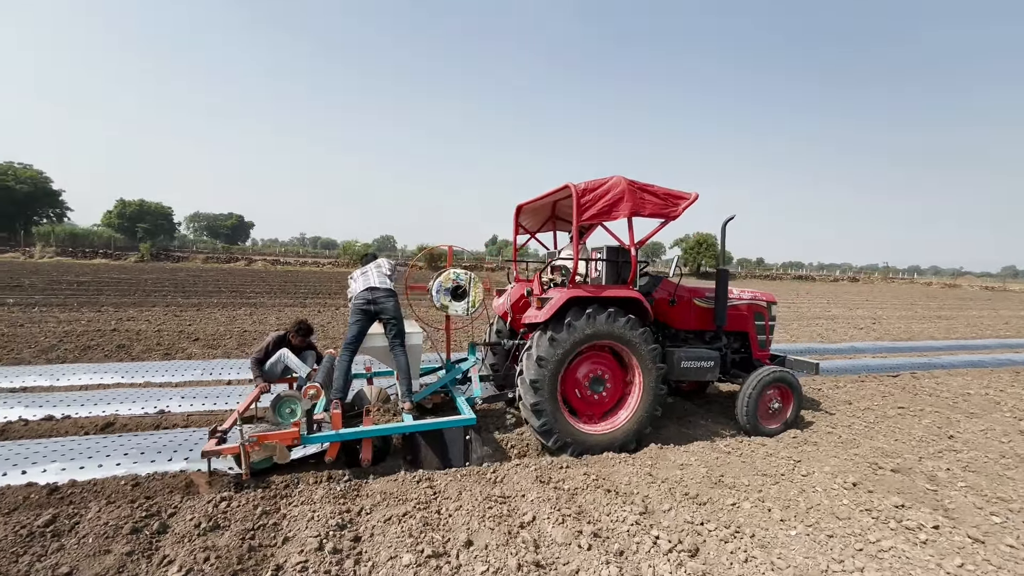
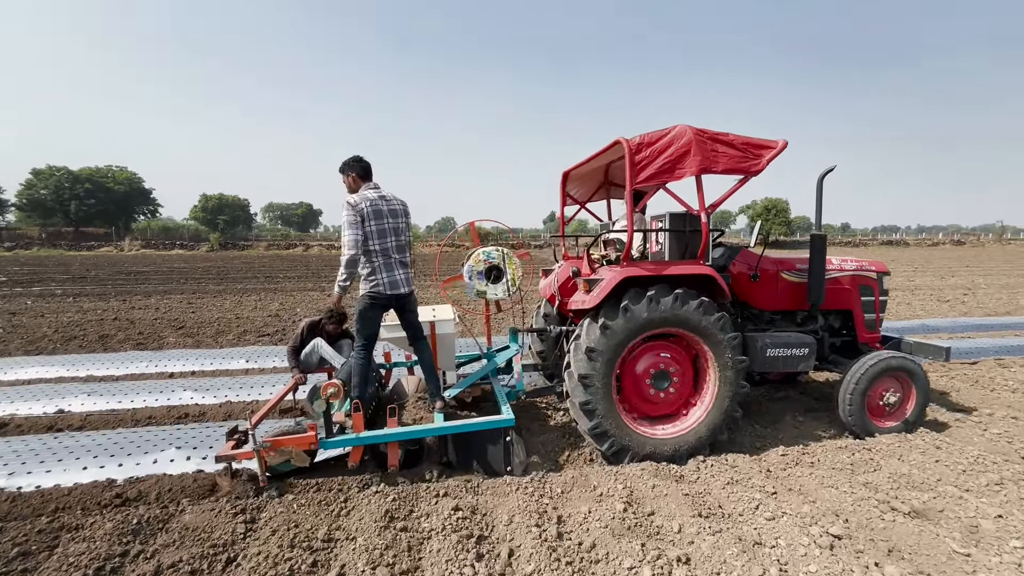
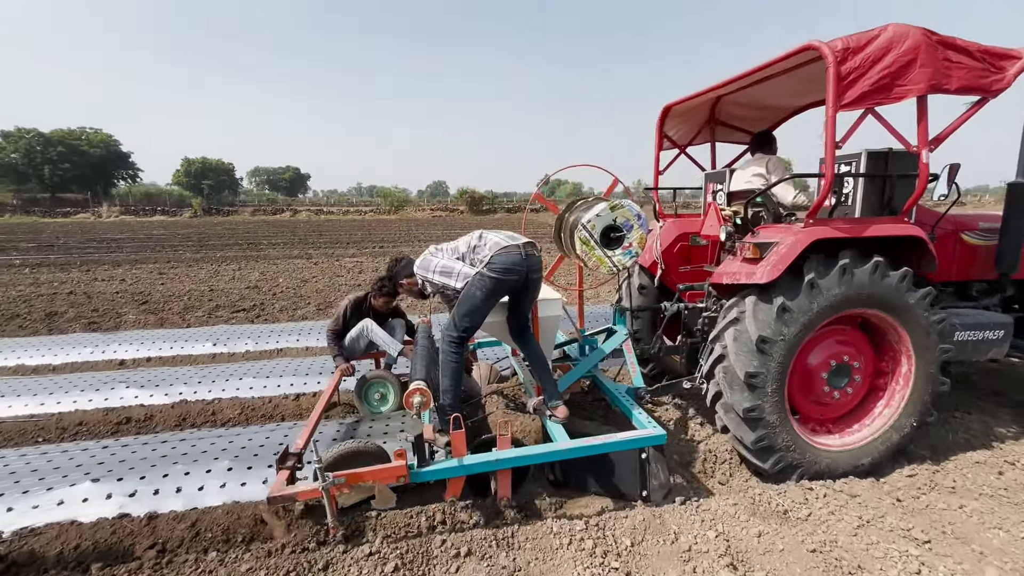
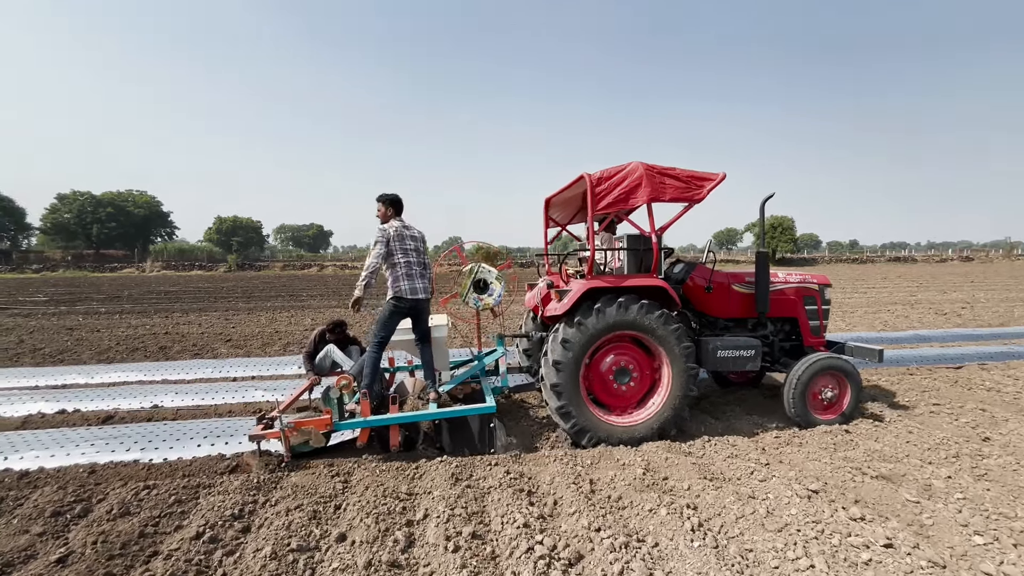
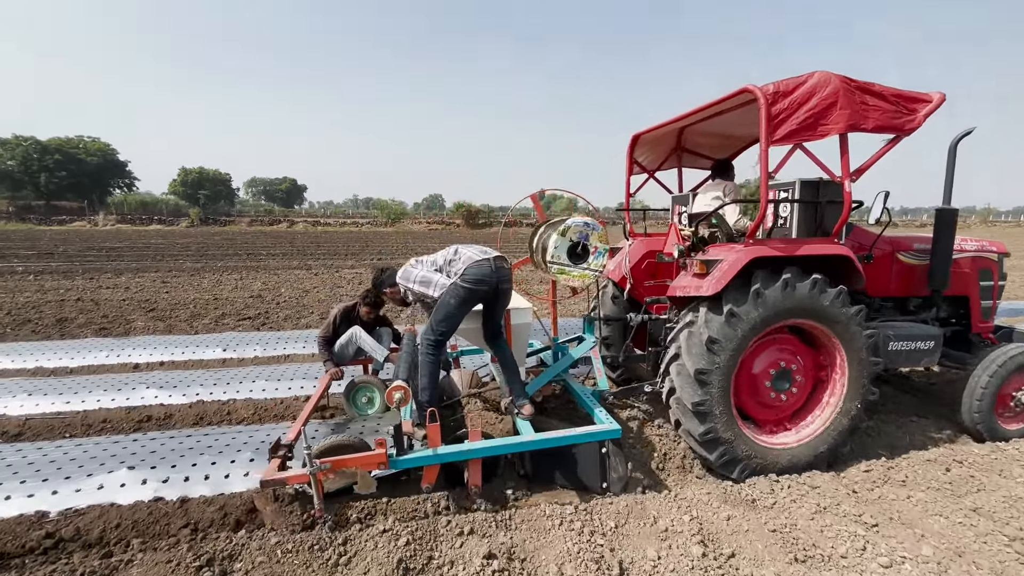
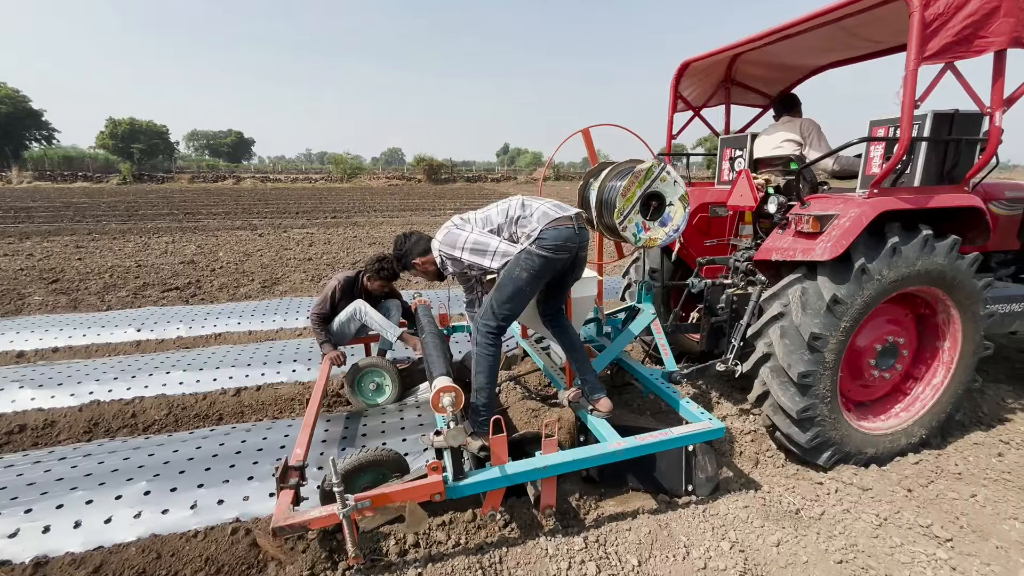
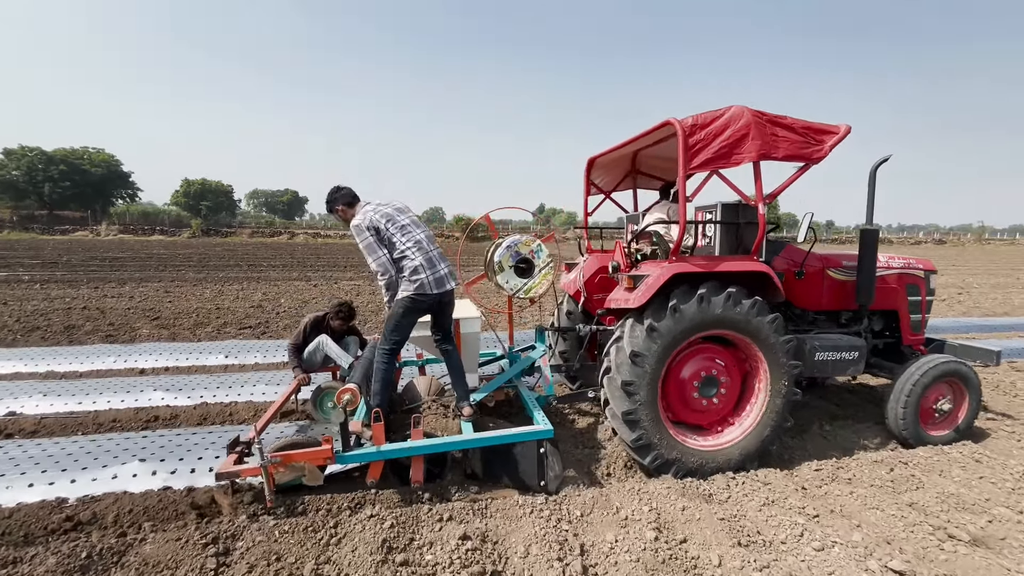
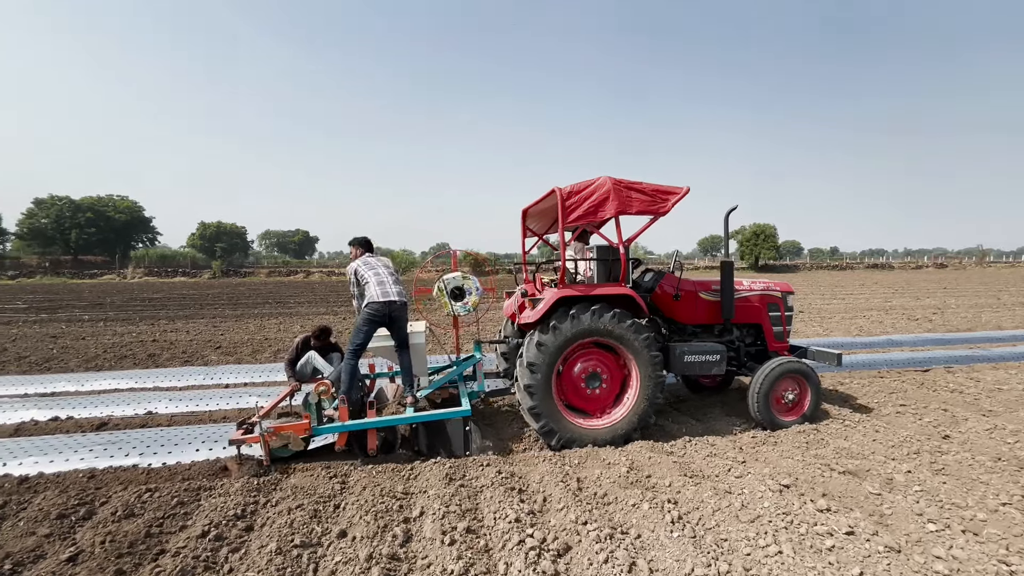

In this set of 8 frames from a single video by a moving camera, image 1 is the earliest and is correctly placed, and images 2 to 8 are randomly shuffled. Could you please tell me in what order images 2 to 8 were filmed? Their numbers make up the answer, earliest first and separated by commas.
8, 4, 2, 7, 5, 3, 6
